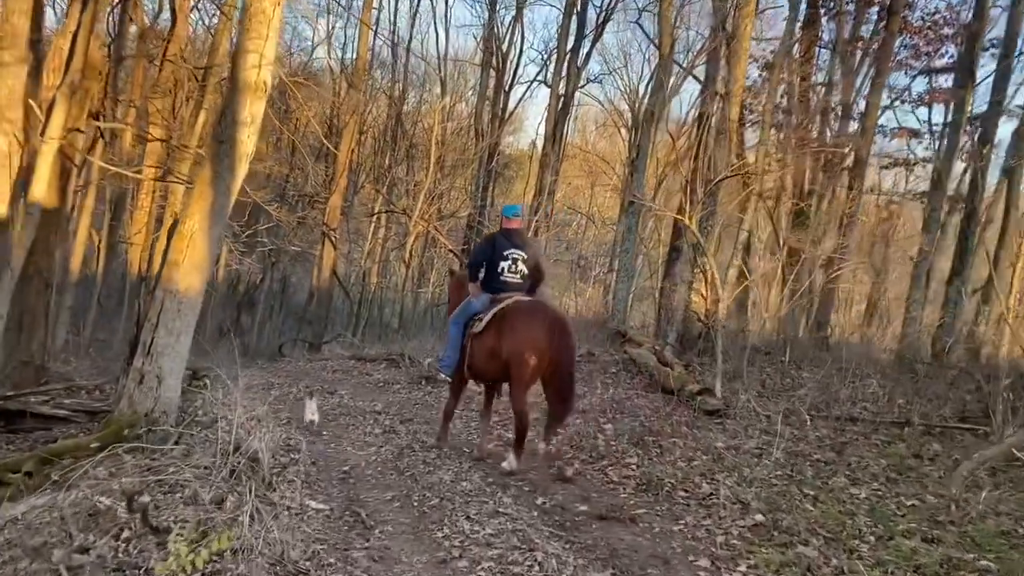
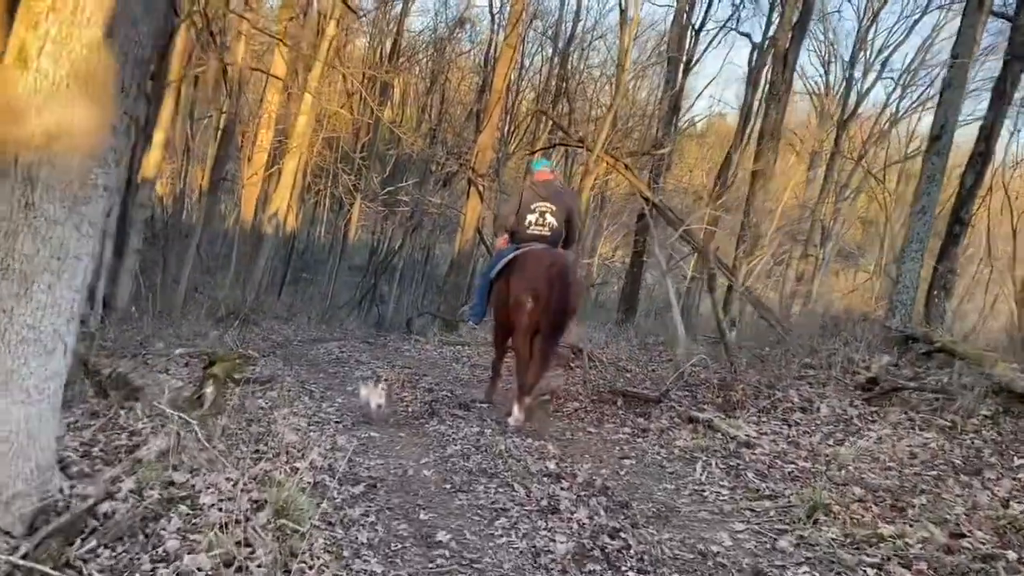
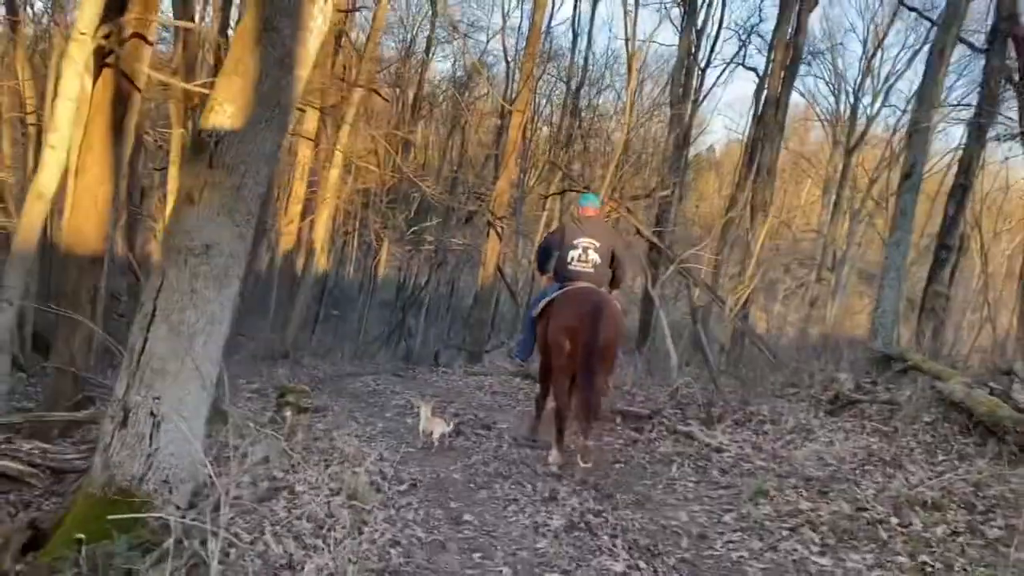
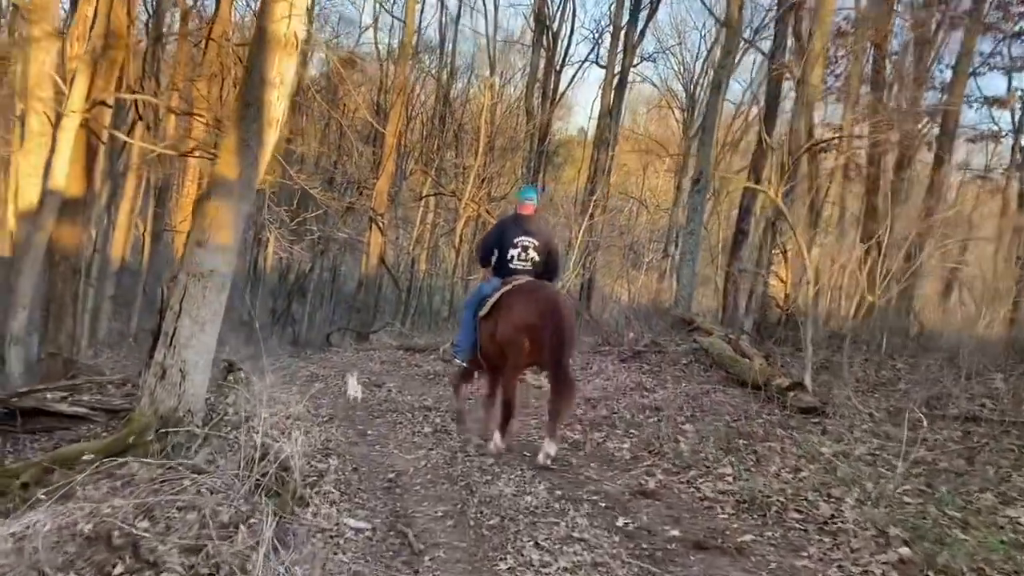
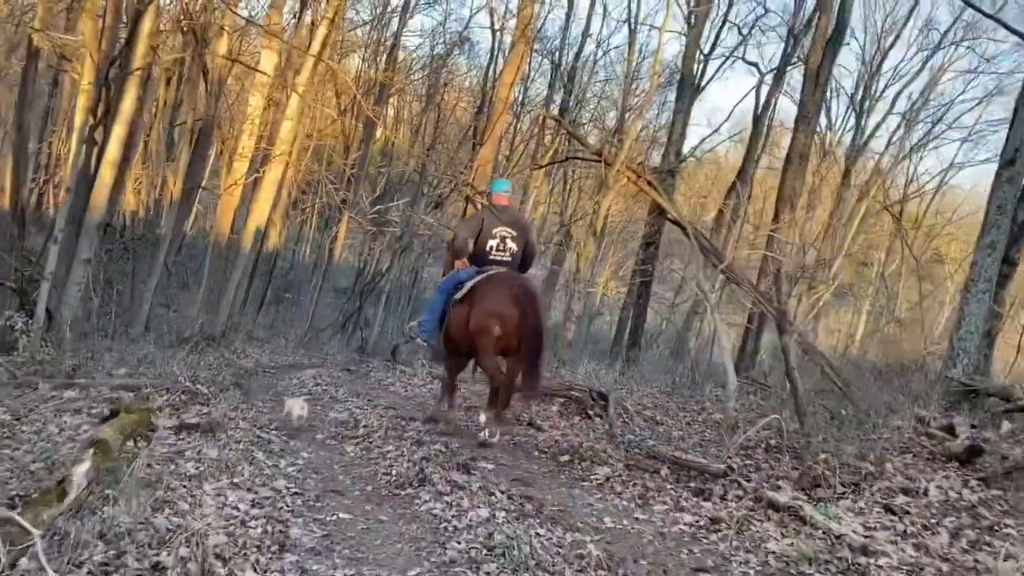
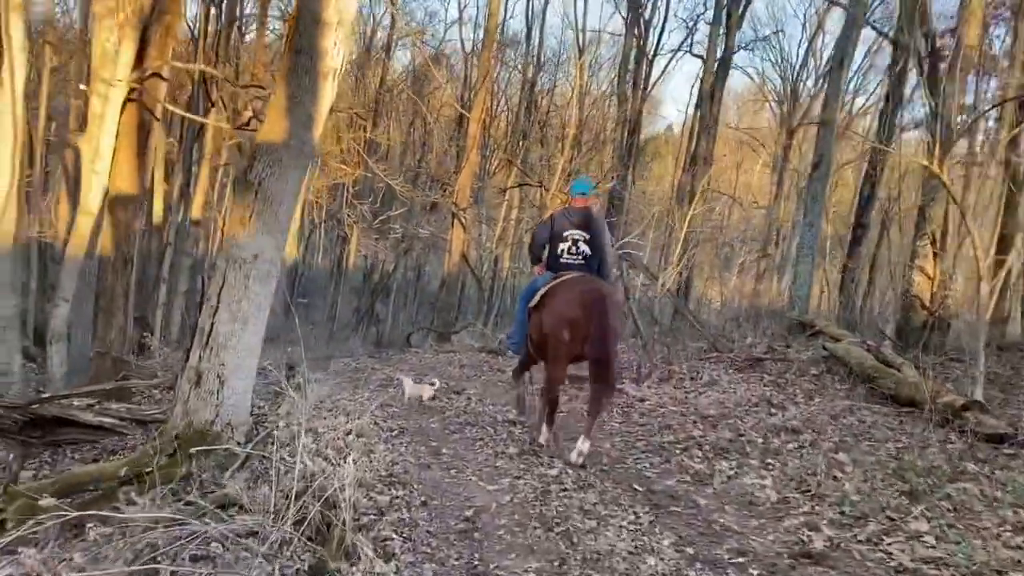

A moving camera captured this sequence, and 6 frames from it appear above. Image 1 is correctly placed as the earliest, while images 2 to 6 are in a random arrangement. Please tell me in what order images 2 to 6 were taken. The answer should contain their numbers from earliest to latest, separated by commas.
4, 6, 3, 2, 5
